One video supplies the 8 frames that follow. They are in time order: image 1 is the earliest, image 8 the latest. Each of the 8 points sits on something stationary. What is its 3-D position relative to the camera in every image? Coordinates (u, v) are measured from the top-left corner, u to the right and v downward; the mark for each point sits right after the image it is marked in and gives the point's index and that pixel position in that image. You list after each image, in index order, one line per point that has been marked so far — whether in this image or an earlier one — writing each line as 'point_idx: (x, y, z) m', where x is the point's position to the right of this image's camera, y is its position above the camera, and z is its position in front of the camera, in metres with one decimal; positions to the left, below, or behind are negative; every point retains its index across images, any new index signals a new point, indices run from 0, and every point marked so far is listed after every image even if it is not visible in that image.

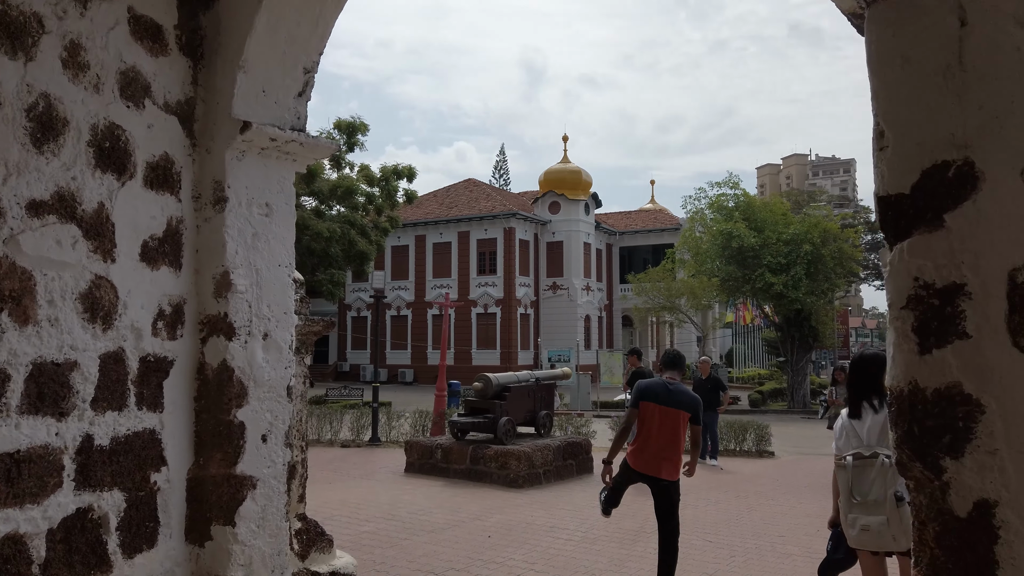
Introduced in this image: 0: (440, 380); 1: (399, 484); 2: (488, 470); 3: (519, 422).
0: (-1.2, -1.5, +12.8) m
1: (-1.3, -2.2, +8.6) m
2: (-0.3, -2.1, +8.7) m
3: (+0.1, -1.7, +9.6) m
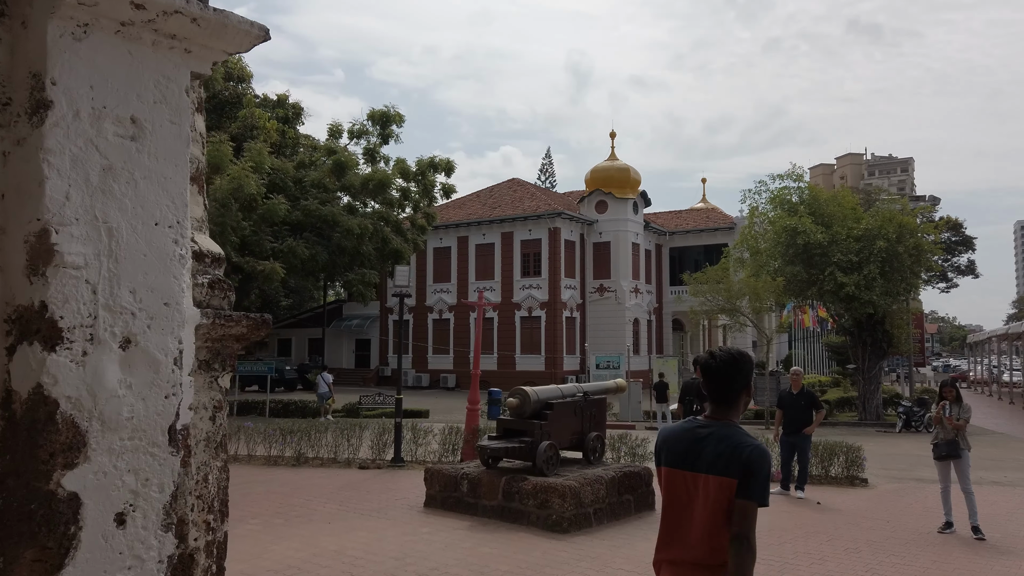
0: (-0.6, -1.5, +11.1) m
1: (-0.9, -2.2, +6.9) m
2: (+0.1, -2.0, +7.0) m
3: (+0.5, -1.6, +7.9) m
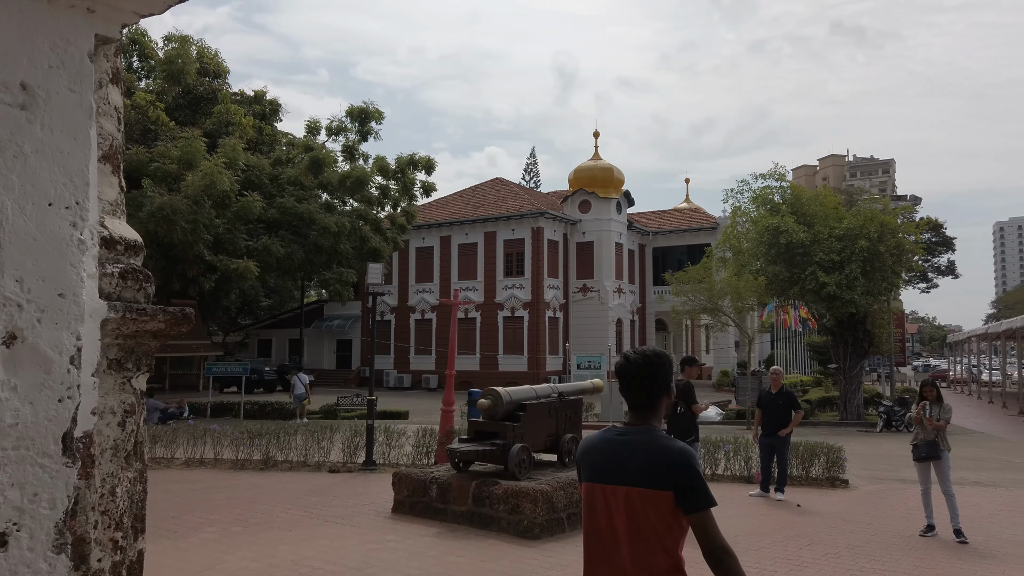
0: (-0.9, -1.5, +10.8) m
1: (-1.2, -2.1, +6.7) m
2: (-0.1, -2.0, +6.7) m
3: (+0.3, -1.6, +7.6) m
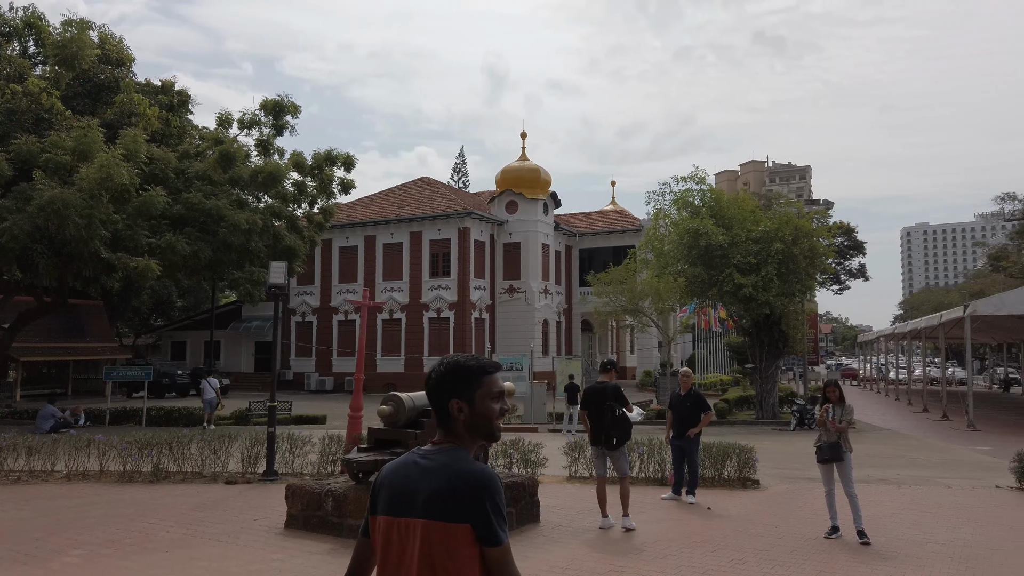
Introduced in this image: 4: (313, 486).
0: (-2.1, -1.5, +10.4) m
1: (-2.0, -2.1, +6.2) m
2: (-1.0, -2.0, +6.3) m
3: (-0.7, -1.6, +7.3) m
4: (-1.8, -1.8, +6.9) m
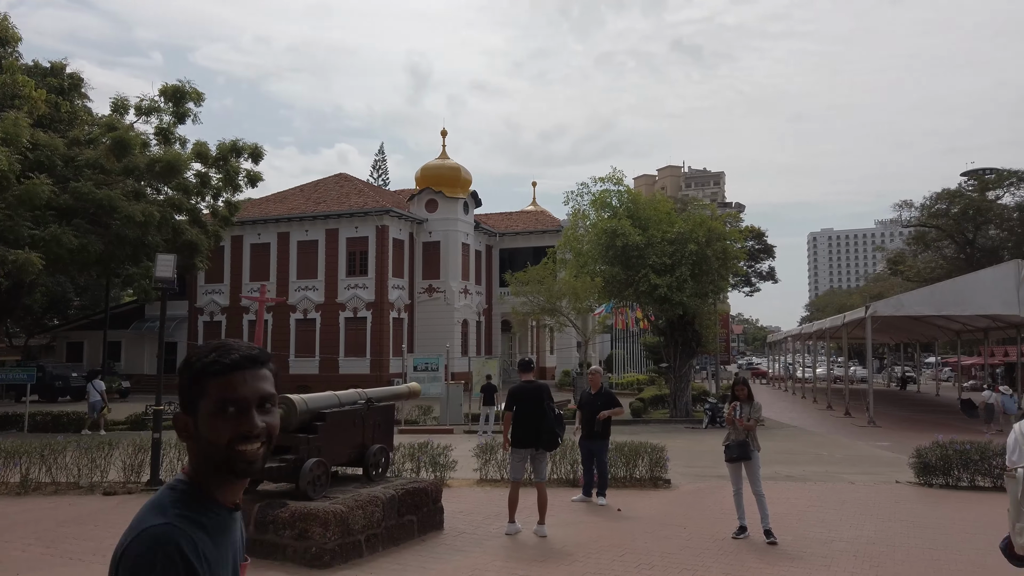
0: (-3.3, -1.4, +9.8) m
1: (-2.8, -2.1, +5.6) m
2: (-1.8, -1.9, +5.8) m
3: (-1.6, -1.6, +6.8) m
4: (-2.7, -1.7, +6.3) m
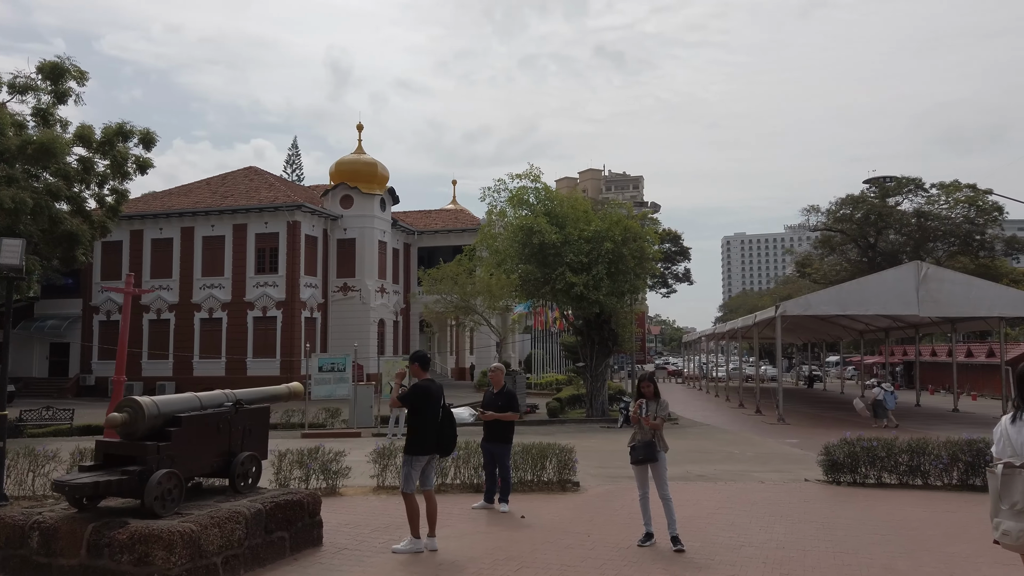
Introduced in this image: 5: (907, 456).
0: (-4.5, -1.3, +8.7) m
1: (-3.5, -2.0, +4.6) m
2: (-2.6, -1.8, +5.0) m
3: (-2.5, -1.5, +6.0) m
4: (-3.5, -1.6, +5.4) m
5: (+5.2, -2.2, +10.0) m
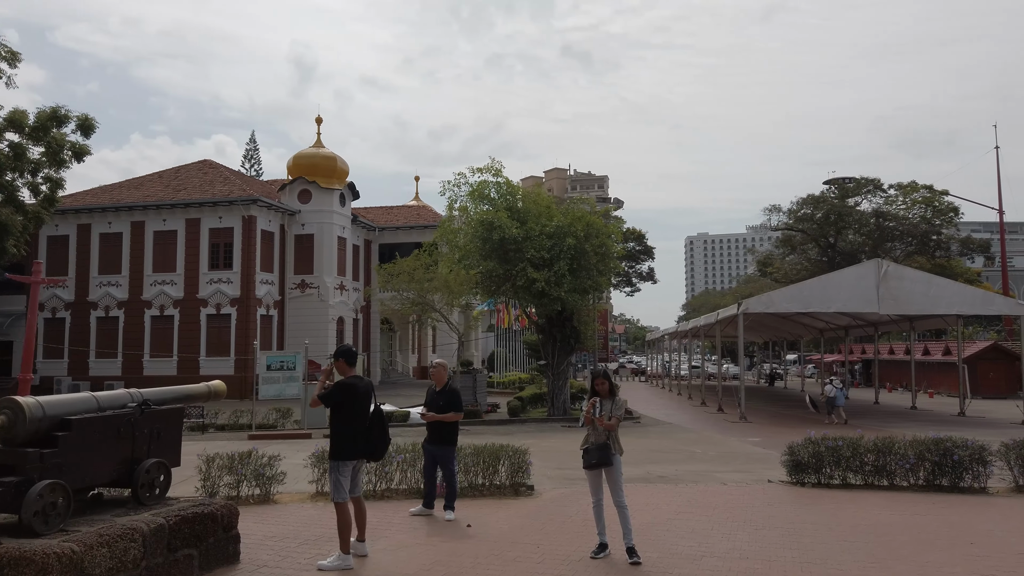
0: (-5.1, -1.2, +7.9) m
1: (-3.9, -1.8, +3.9) m
2: (-3.0, -1.7, +4.3) m
3: (-2.9, -1.3, +5.3) m
4: (-3.9, -1.5, +4.6) m
5: (+4.6, -2.1, +9.6) m
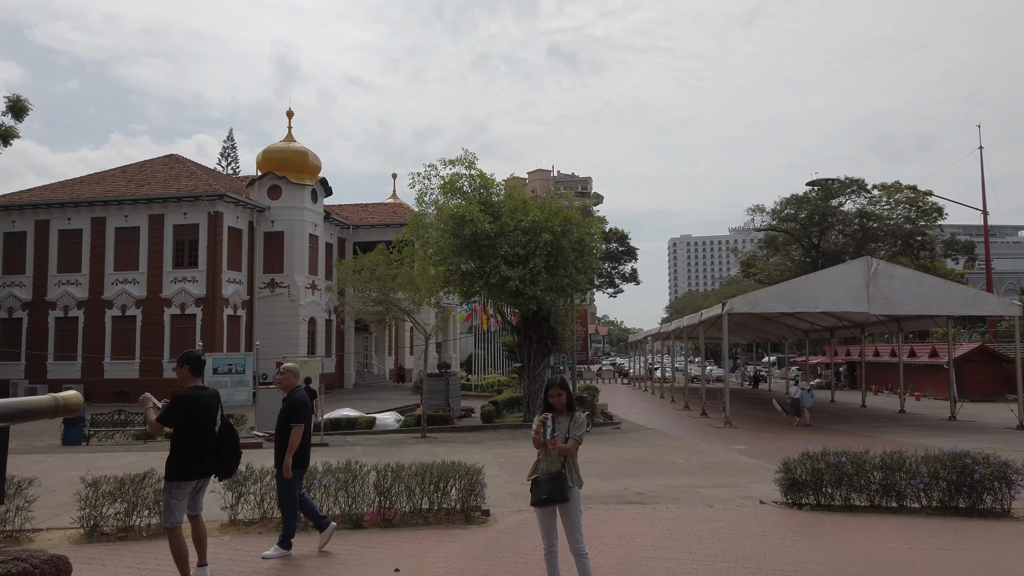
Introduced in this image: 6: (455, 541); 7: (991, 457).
0: (-5.6, -1.1, +6.5) m
1: (-4.3, -1.7, +2.5) m
2: (-3.4, -1.6, +2.9) m
3: (-3.3, -1.2, +3.9) m
4: (-4.3, -1.4, +3.2) m
5: (+4.0, -2.0, +8.4) m
6: (-0.6, -2.3, +6.9) m
7: (+5.3, -1.9, +8.4) m
